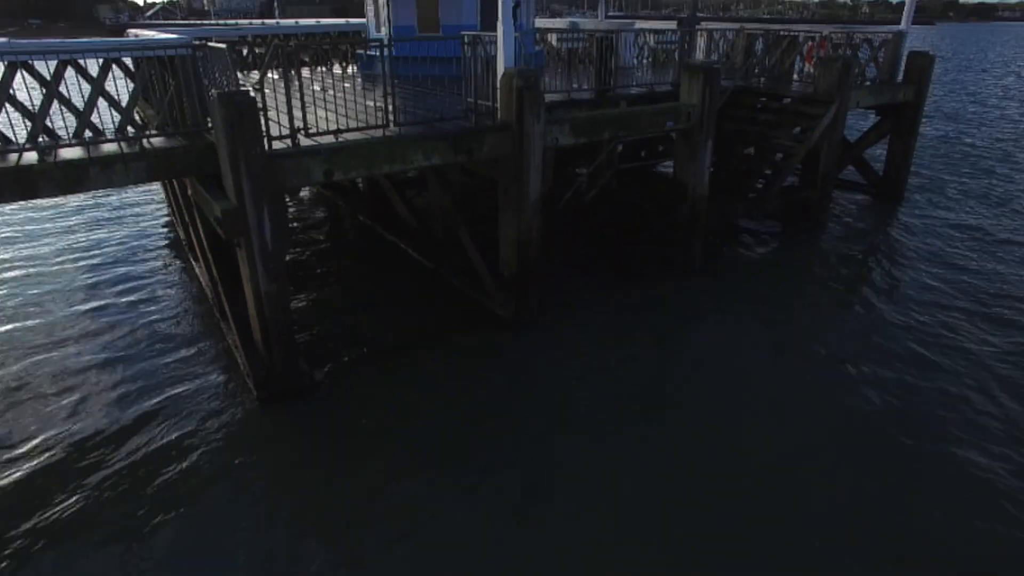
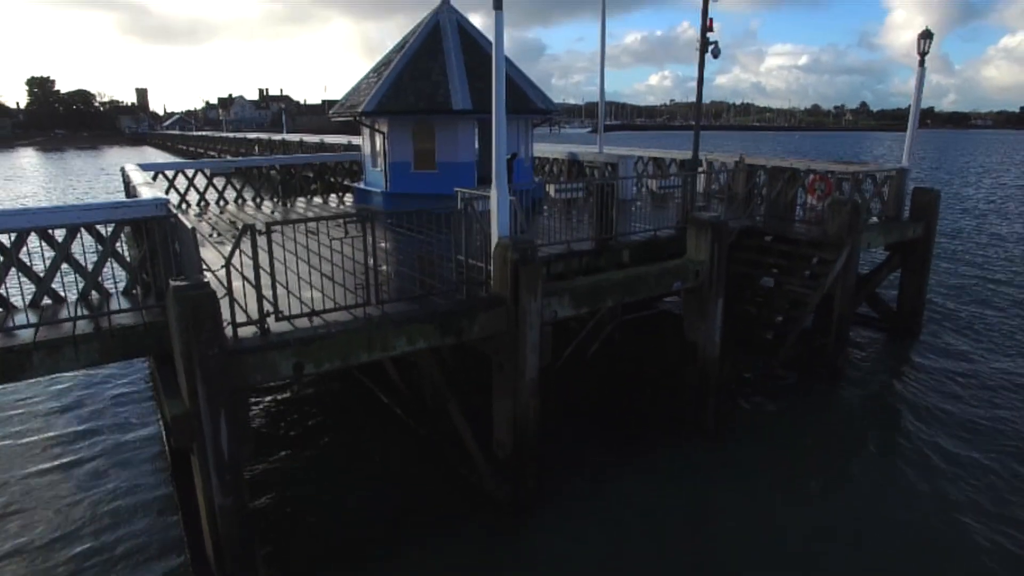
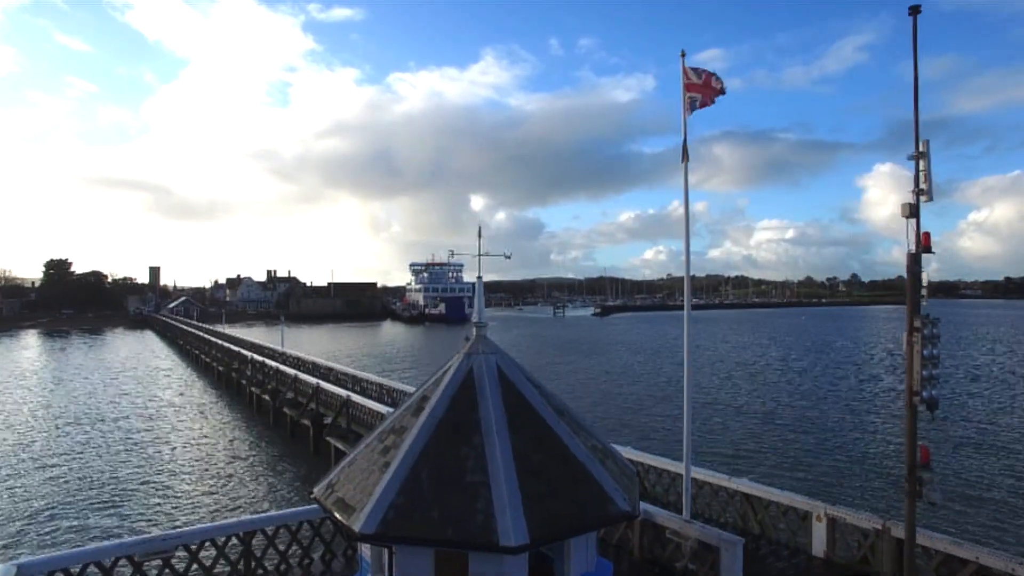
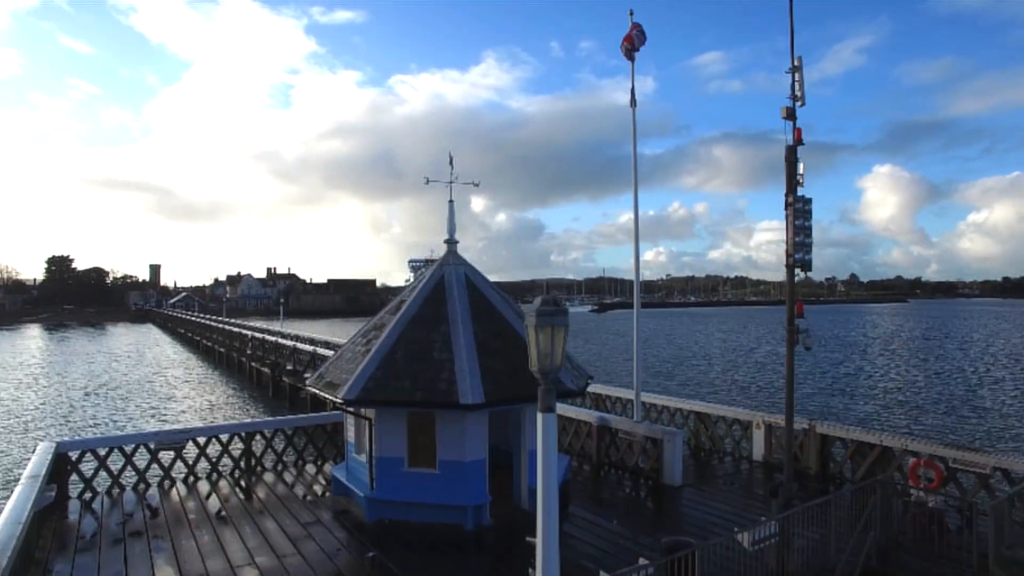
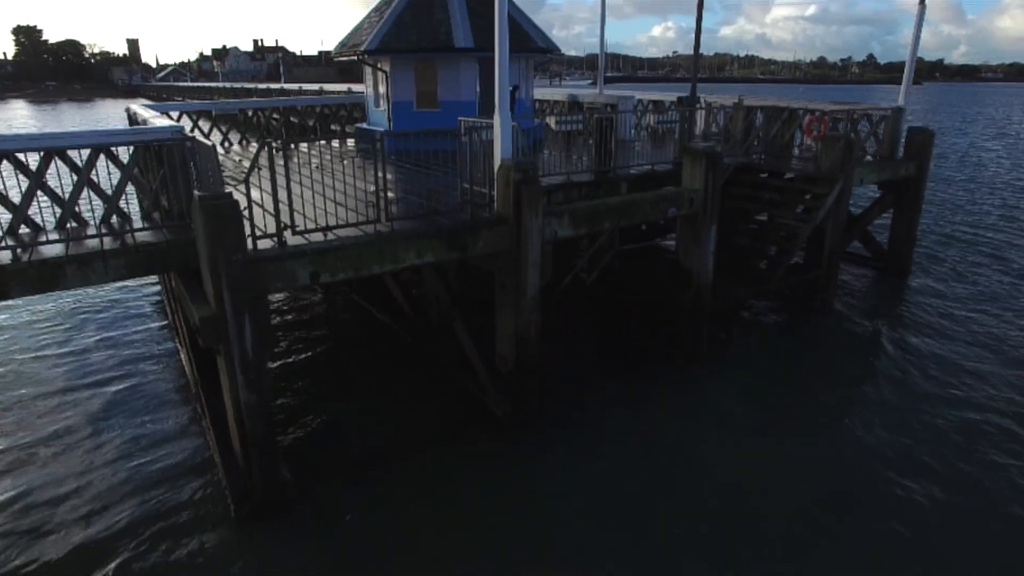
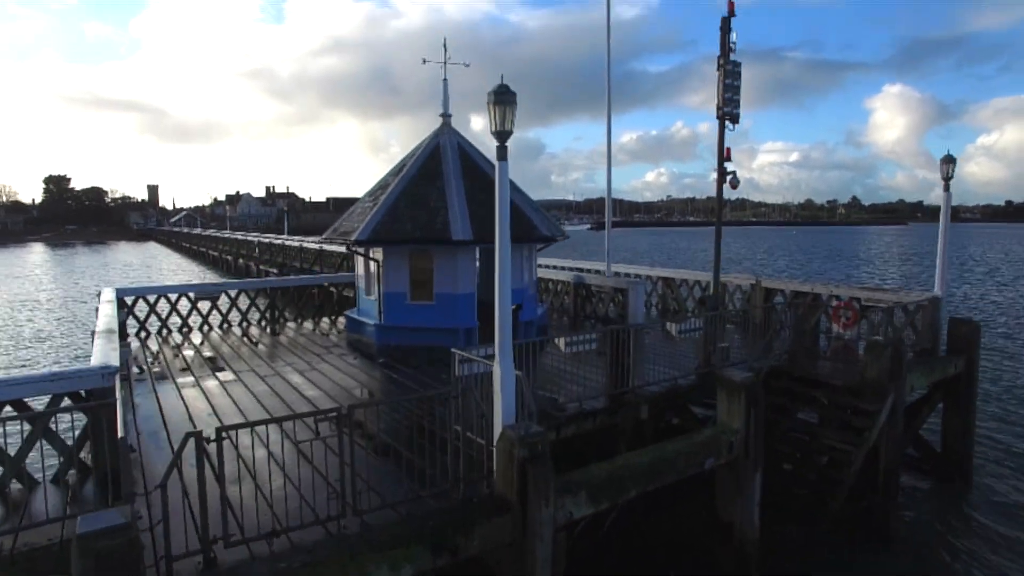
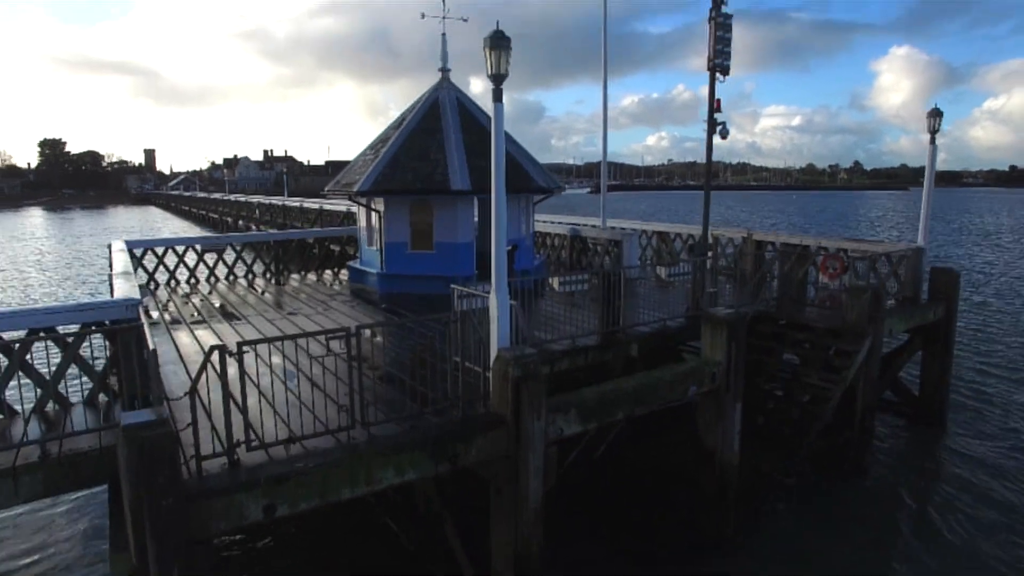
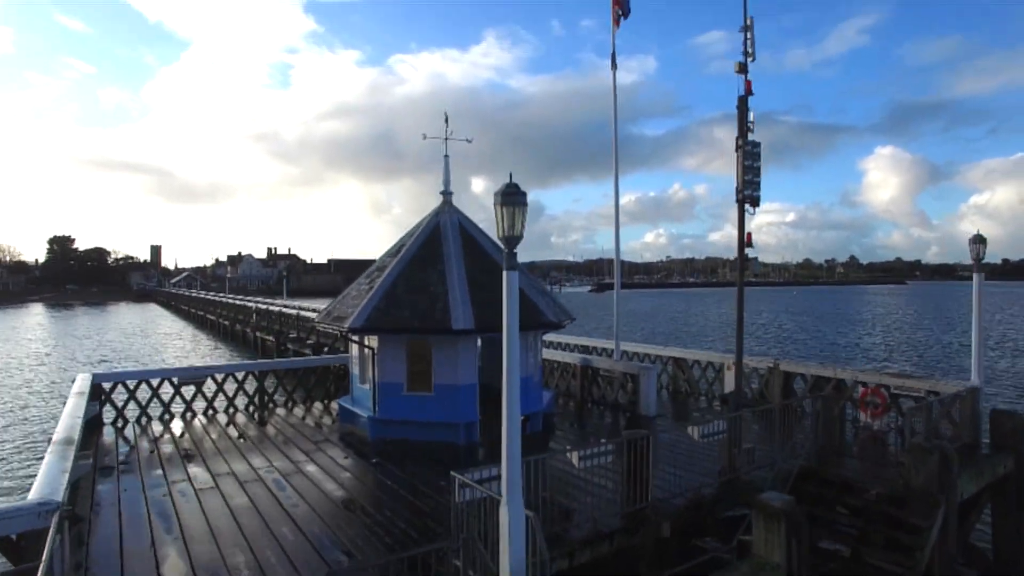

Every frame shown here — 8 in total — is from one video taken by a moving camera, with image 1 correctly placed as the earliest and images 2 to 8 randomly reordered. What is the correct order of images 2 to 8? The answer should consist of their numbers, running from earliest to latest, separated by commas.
5, 2, 7, 6, 8, 4, 3
